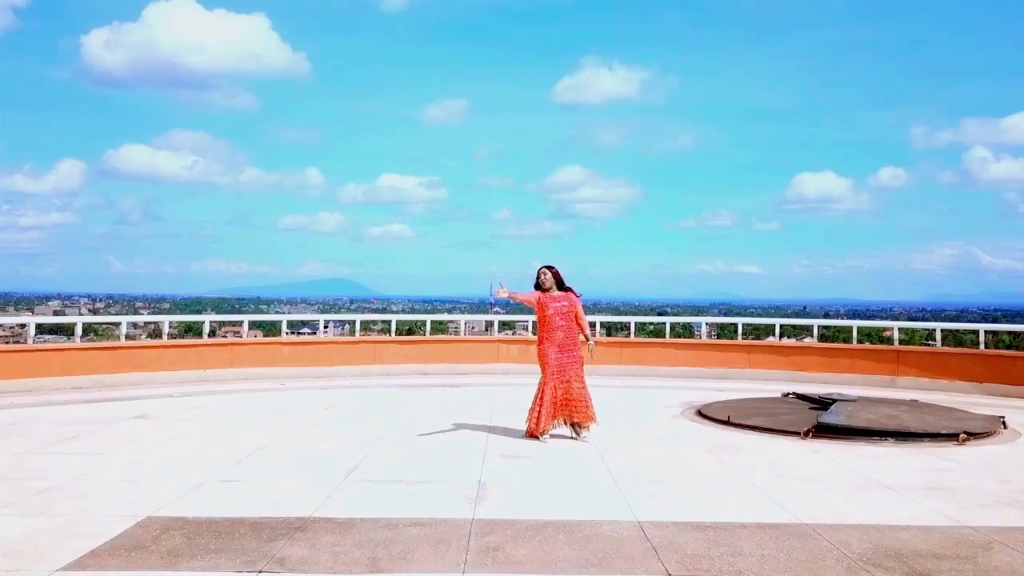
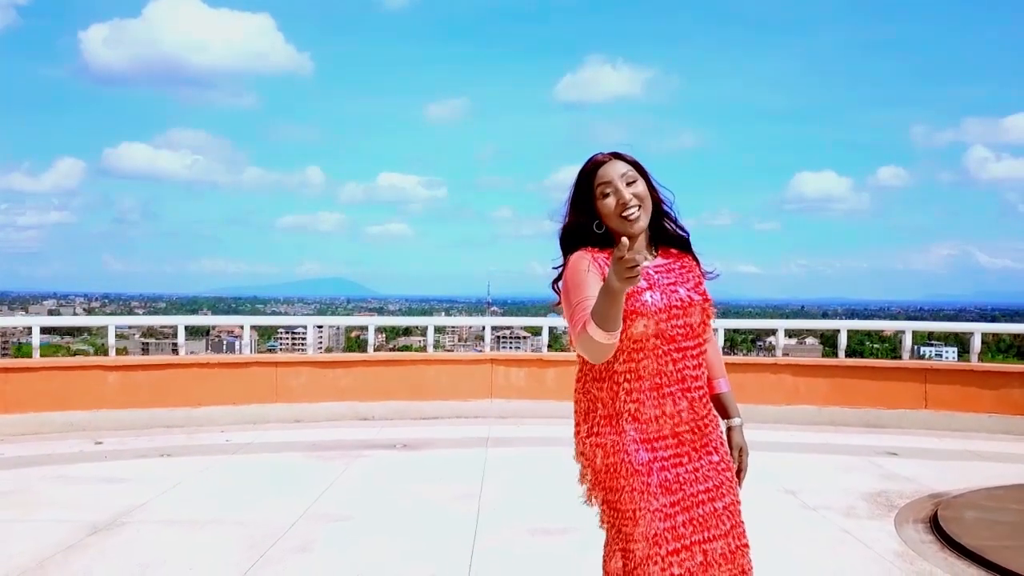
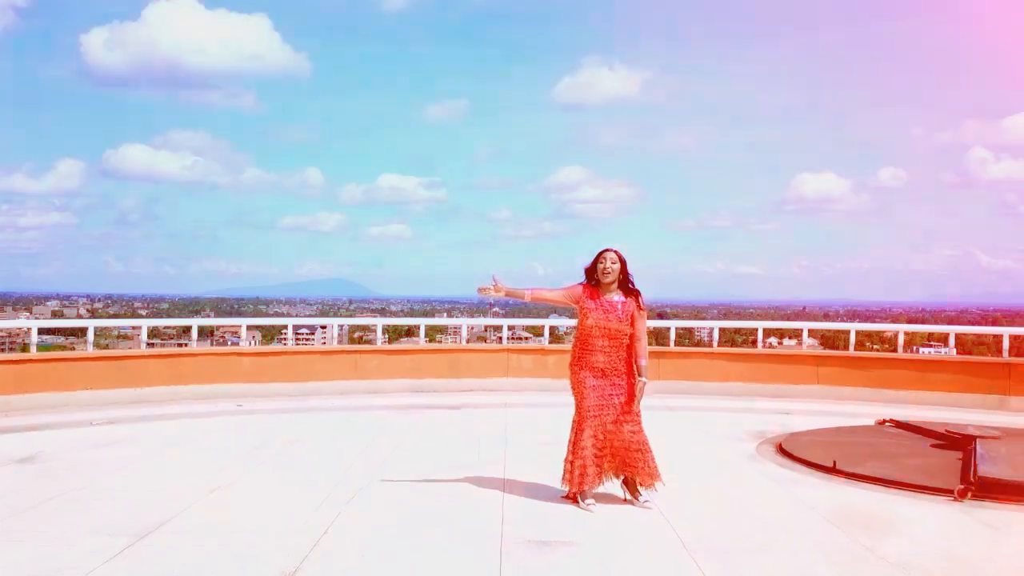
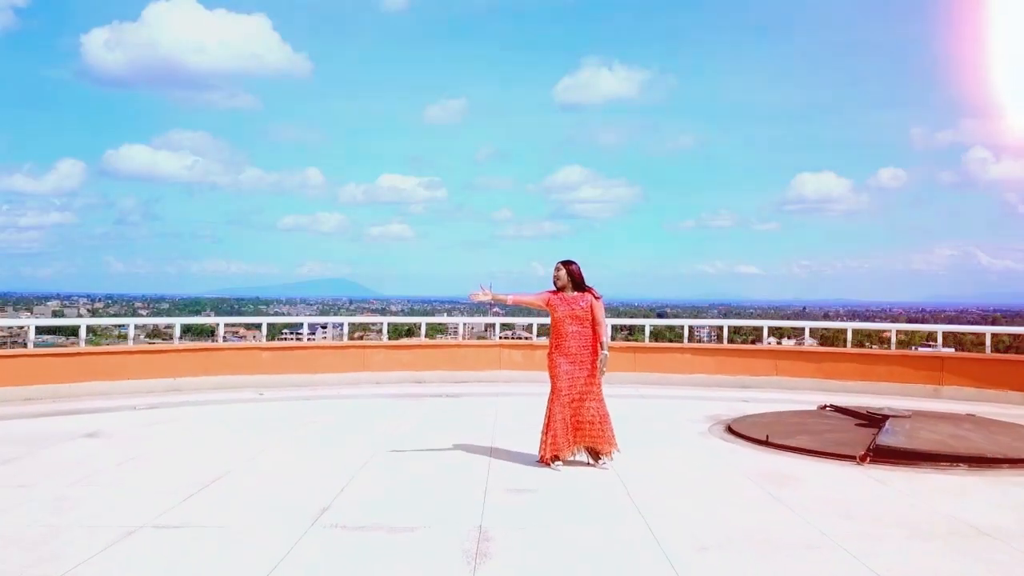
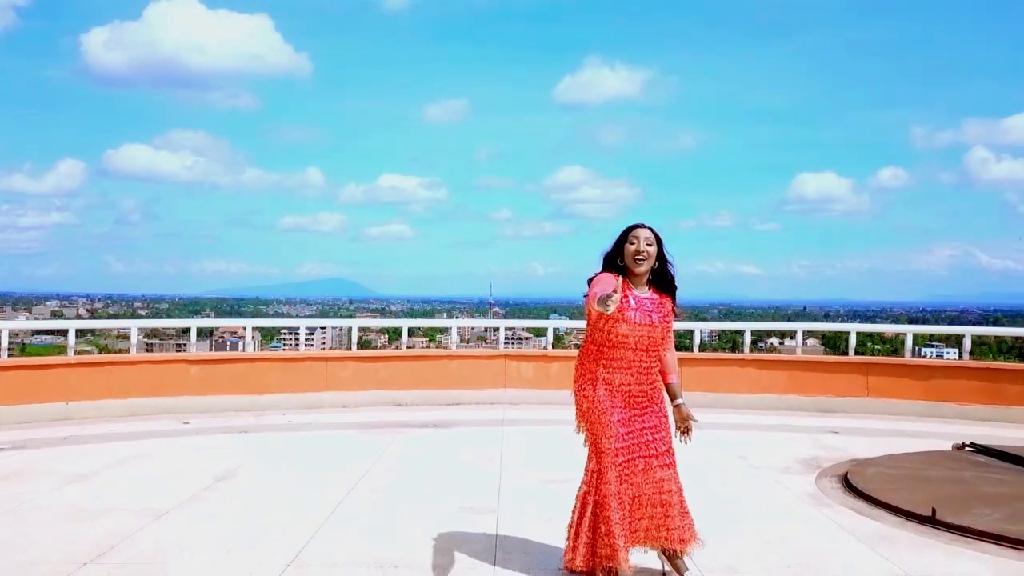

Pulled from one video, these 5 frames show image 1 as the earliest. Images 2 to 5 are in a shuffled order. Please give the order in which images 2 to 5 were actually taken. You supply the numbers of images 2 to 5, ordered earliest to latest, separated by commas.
4, 3, 5, 2
